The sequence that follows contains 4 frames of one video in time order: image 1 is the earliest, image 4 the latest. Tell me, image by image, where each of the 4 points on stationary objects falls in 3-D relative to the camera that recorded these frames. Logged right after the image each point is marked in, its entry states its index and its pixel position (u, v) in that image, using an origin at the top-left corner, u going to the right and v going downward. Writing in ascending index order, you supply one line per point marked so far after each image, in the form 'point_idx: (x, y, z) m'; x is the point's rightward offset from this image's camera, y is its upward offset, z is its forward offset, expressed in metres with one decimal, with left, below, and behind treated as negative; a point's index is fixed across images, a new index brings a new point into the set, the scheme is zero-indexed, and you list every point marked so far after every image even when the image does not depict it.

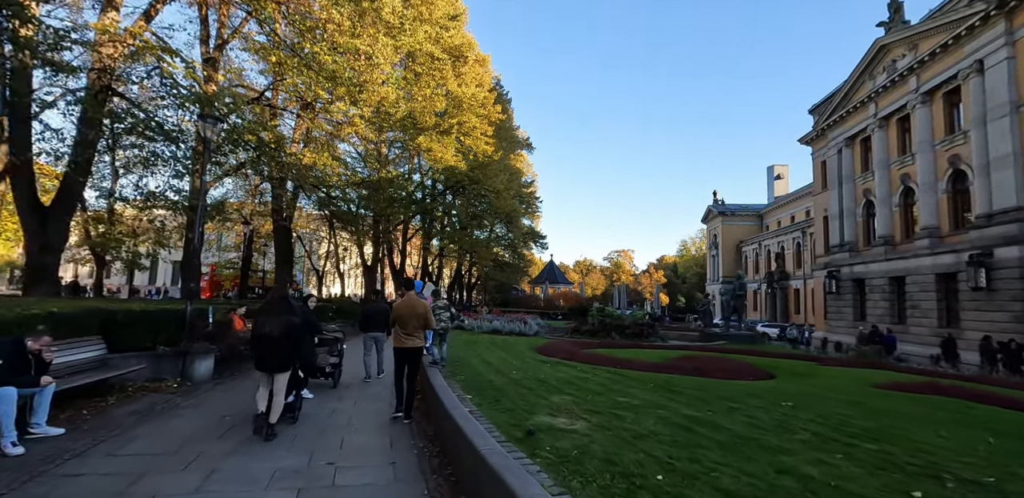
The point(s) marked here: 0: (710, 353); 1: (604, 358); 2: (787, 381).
0: (+5.6, -3.0, +14.4) m
1: (+2.0, -2.4, +11.1) m
2: (+5.0, -2.4, +9.1) m
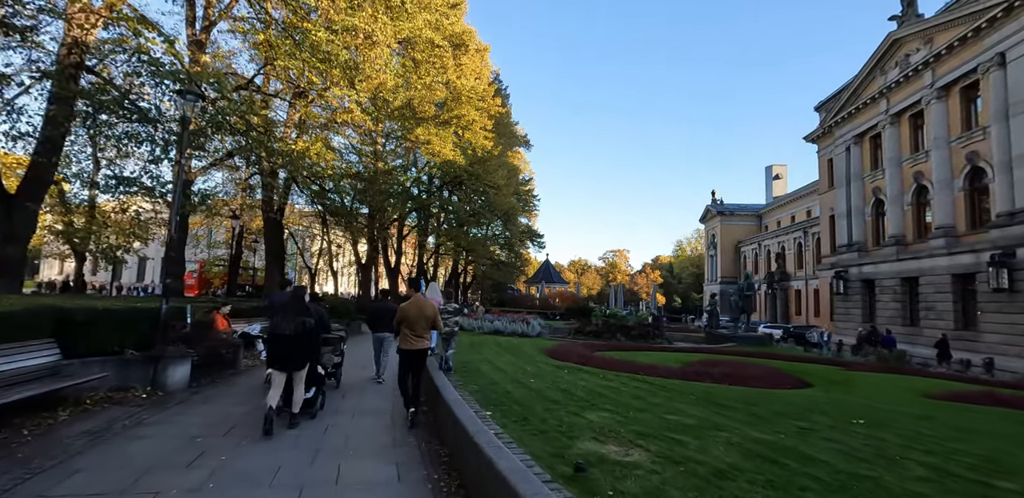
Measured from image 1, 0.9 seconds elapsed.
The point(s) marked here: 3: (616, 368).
0: (+5.8, -2.9, +13.5) m
1: (+2.2, -2.3, +10.2) m
2: (+5.2, -2.3, +8.3) m
3: (+1.9, -2.2, +9.3) m
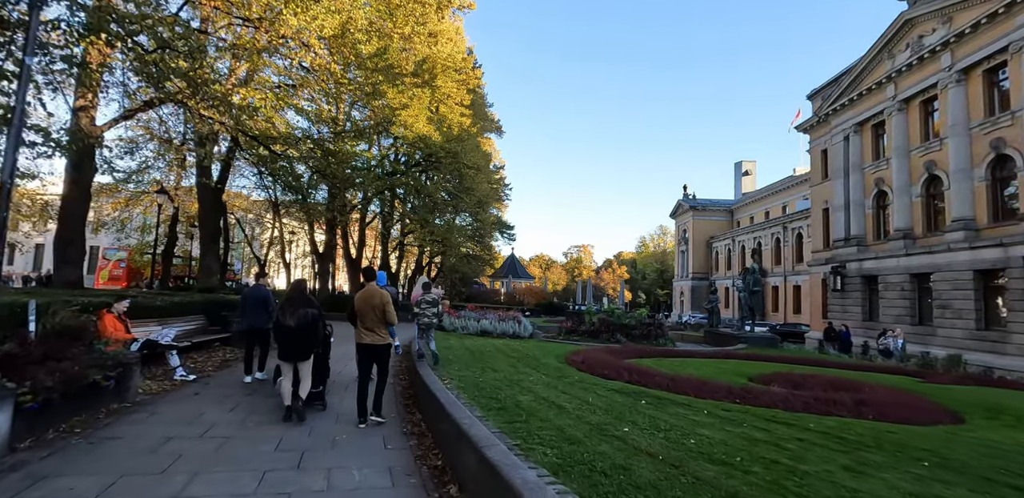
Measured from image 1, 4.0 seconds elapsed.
0: (+5.9, -2.6, +11.0) m
1: (+2.7, -1.9, +7.4) m
2: (+5.8, -2.1, +5.7) m
3: (+2.4, -1.9, +6.5) m
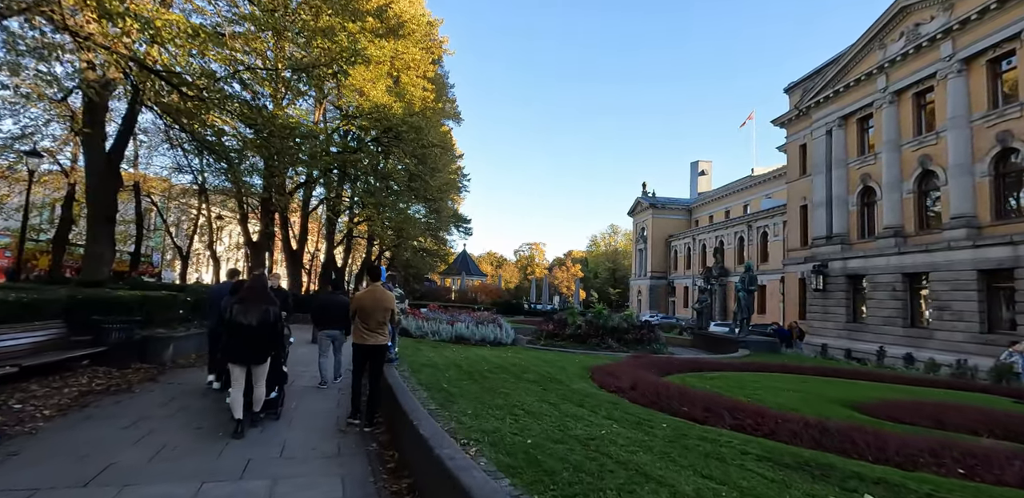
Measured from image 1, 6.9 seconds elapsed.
0: (+6.0, -2.4, +8.7) m
1: (+3.2, -1.7, +4.8) m
2: (+6.5, -1.9, +3.5) m
3: (+3.0, -1.6, +3.8) m
